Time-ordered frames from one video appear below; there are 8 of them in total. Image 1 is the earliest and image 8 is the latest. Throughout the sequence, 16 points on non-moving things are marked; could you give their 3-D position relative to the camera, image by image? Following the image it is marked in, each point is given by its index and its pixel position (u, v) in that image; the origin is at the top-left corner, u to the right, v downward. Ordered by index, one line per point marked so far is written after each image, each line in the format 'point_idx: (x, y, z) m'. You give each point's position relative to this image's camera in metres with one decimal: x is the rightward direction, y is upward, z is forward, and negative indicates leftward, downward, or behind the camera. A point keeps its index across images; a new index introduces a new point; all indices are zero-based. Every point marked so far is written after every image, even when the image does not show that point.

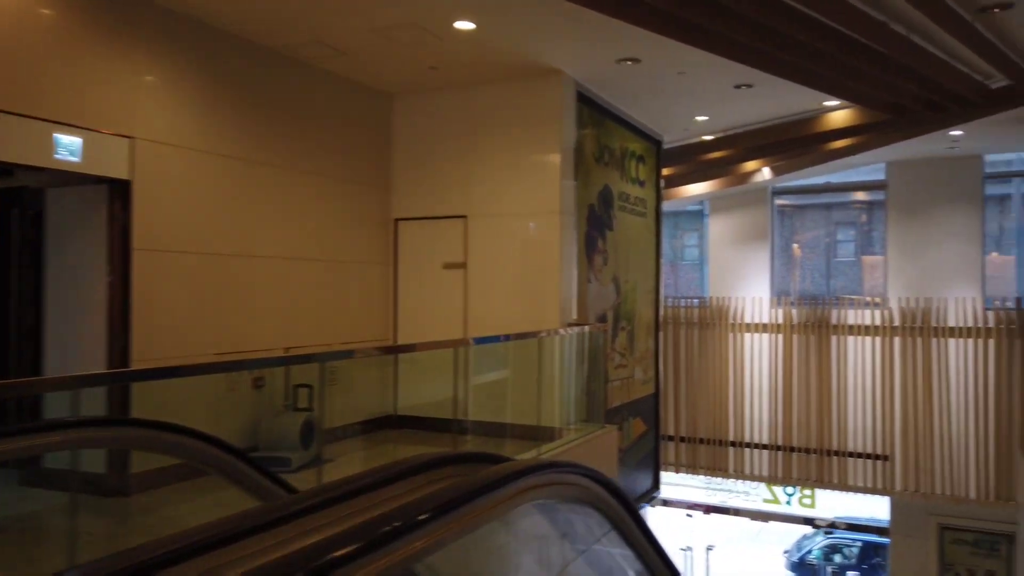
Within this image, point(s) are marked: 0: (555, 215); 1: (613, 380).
0: (+0.3, +0.5, +5.3) m
1: (+0.8, -0.8, +6.3) m
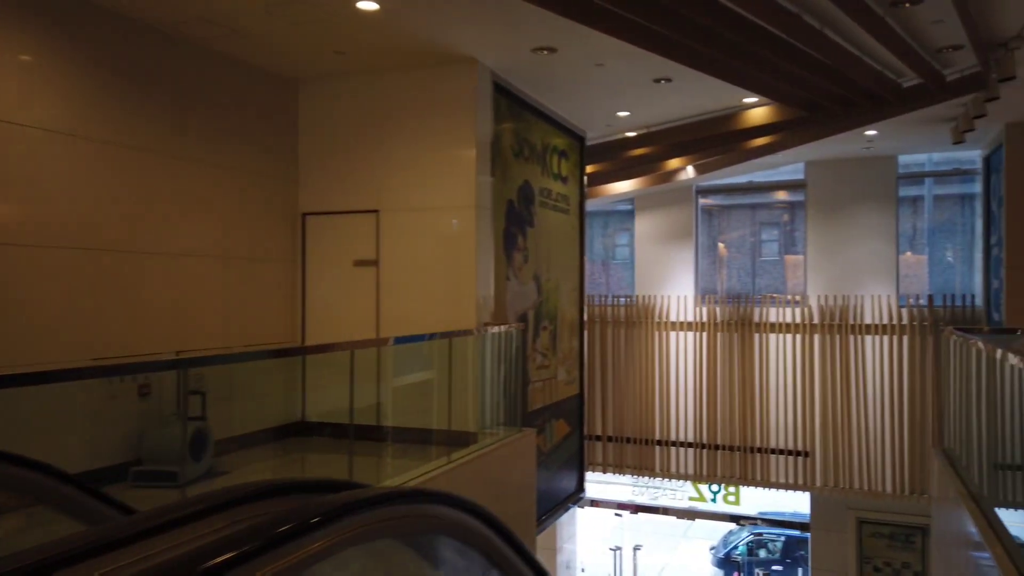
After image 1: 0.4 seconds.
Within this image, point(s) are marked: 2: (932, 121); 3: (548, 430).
0: (-0.3, +0.5, +5.0) m
1: (+0.2, -0.8, +6.1) m
2: (+3.8, +1.5, +6.8) m
3: (+0.3, -1.2, +6.4) m
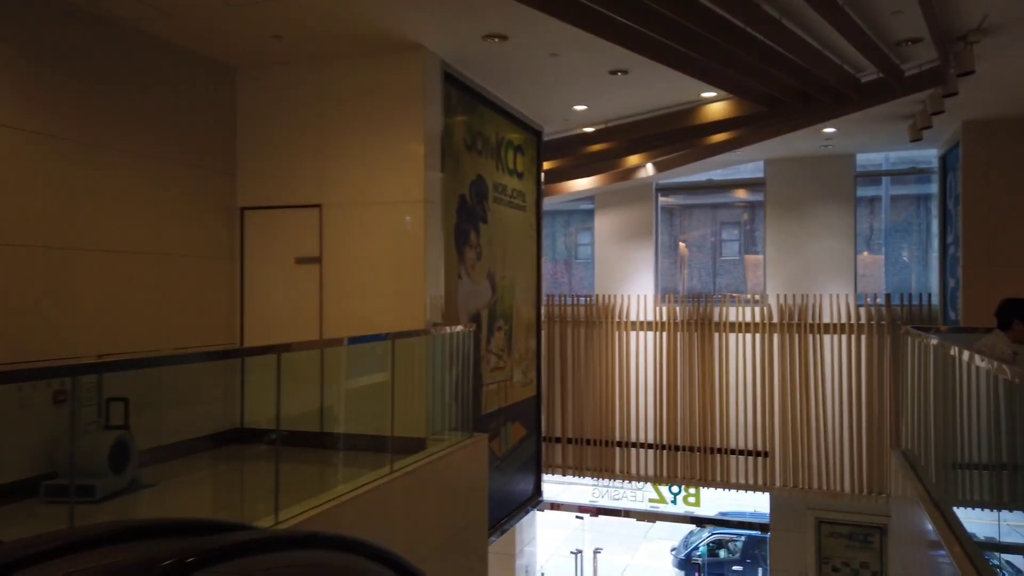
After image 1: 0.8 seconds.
0: (-0.6, +0.5, +4.8) m
1: (-0.2, -0.8, +5.9) m
2: (+3.4, +1.5, +6.7) m
3: (-0.1, -1.2, +6.2) m
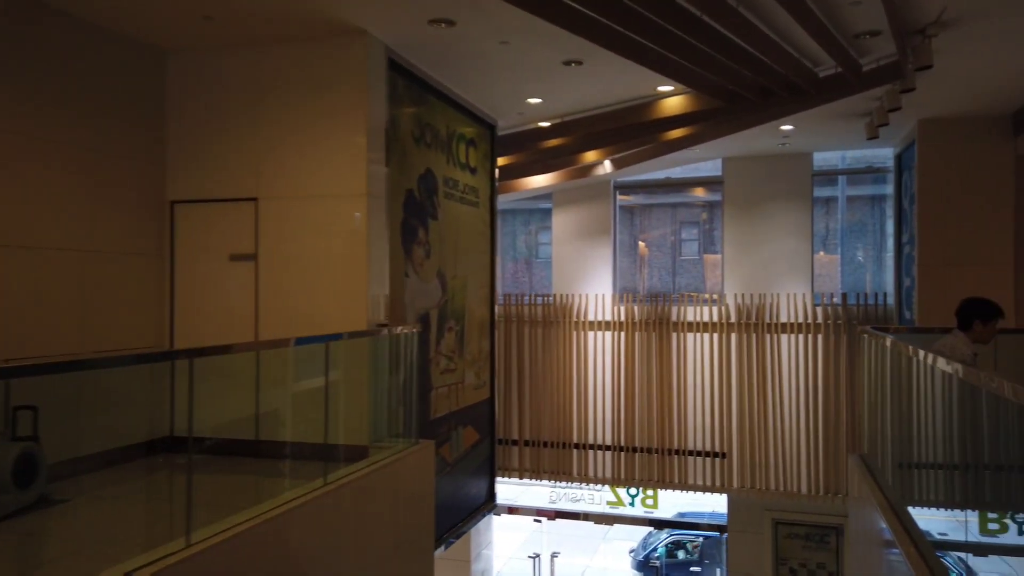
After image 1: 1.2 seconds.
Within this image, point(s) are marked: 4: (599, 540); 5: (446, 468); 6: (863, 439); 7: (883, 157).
0: (-0.9, +0.5, +4.5) m
1: (-0.6, -0.8, +5.6) m
2: (+3.0, +1.5, +6.7) m
3: (-0.5, -1.2, +5.9) m
4: (+1.3, -3.5, +10.3) m
5: (-0.5, -1.4, +5.8) m
6: (+3.5, -1.5, +7.3) m
7: (+4.4, +1.6, +8.9) m
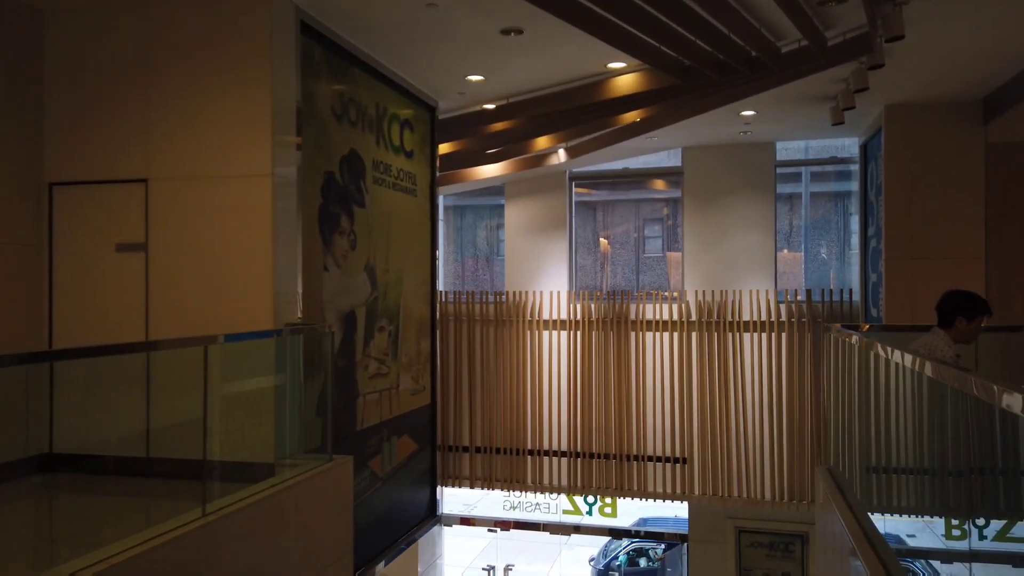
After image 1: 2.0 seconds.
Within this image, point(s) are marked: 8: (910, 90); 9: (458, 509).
0: (-1.3, +0.6, +4.0) m
1: (-1.0, -0.7, +5.1) m
2: (+2.5, +1.6, +6.3) m
3: (-0.9, -1.2, +5.4) m
4: (+0.6, -3.5, +9.9) m
5: (-0.9, -1.4, +5.2) m
6: (+2.9, -1.4, +6.9) m
7: (+3.8, +1.6, +8.6) m
8: (+3.3, +1.7, +6.2) m
9: (-0.7, -3.0, +10.2) m
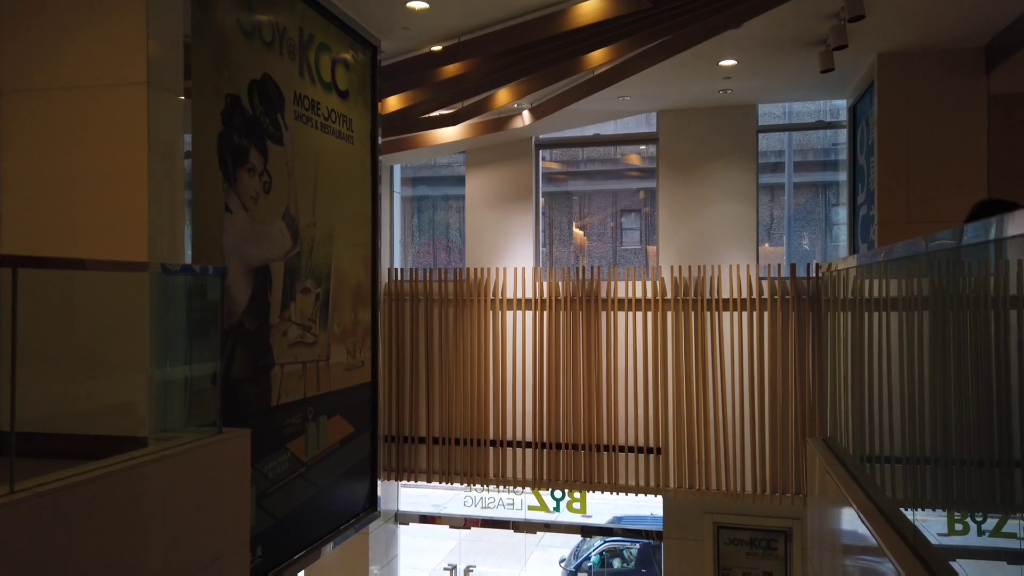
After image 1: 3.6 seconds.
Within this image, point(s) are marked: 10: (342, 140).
0: (-1.6, +0.9, +3.2) m
1: (-1.3, -0.4, +4.3) m
2: (+2.2, +1.8, +5.6) m
3: (-1.2, -0.9, +4.6) m
4: (+0.2, -3.3, +9.2) m
5: (-1.3, -1.1, +4.5) m
6: (+2.6, -1.2, +6.3) m
7: (+3.4, +1.8, +8.0) m
8: (+3.0, +1.9, +5.6) m
9: (-1.2, -2.7, +9.4) m
10: (-1.1, +1.0, +5.0) m
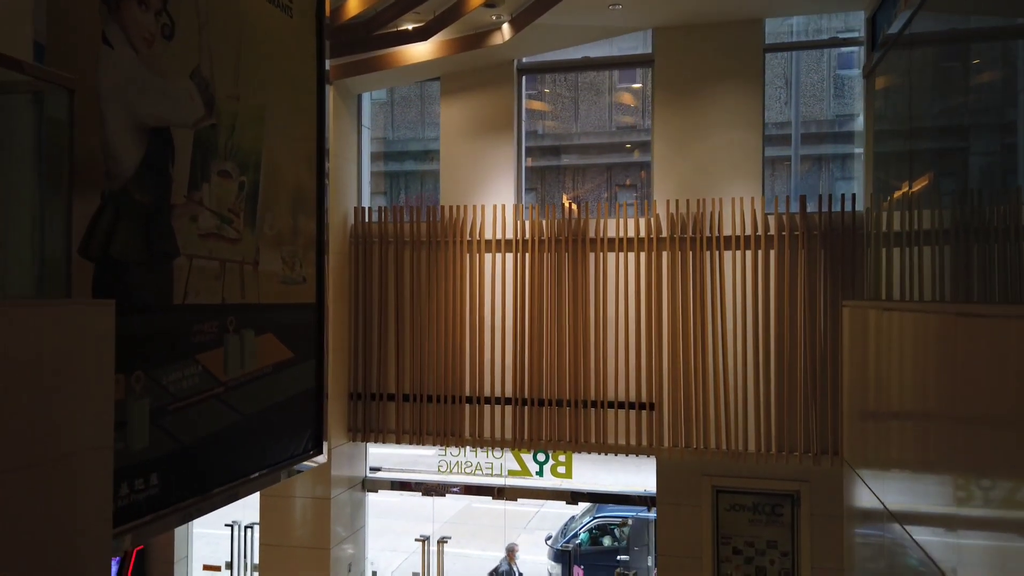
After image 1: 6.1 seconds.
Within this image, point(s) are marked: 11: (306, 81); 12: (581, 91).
0: (-1.8, +1.5, +2.5) m
1: (-1.5, +0.1, +3.6) m
2: (+2.0, +2.4, +4.9) m
3: (-1.4, -0.3, +3.9) m
4: (0.0, -2.7, +8.4) m
5: (-1.5, -0.5, +3.7) m
6: (+2.4, -0.6, +5.5) m
7: (+3.2, +2.4, +7.2) m
8: (+2.8, +2.5, +4.9) m
9: (-1.4, -2.1, +8.7) m
10: (-1.3, +1.6, +4.2) m
11: (-1.3, +1.3, +4.5) m
12: (+0.7, +2.1, +7.6) m
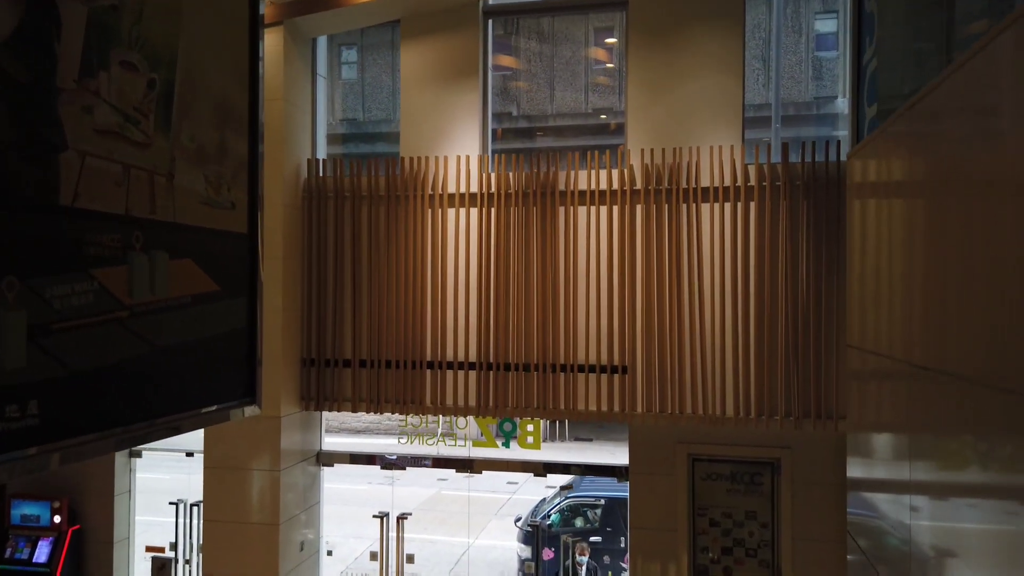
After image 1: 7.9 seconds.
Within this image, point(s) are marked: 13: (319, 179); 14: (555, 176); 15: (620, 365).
0: (-2.0, +1.9, +2.0) m
1: (-1.7, +0.5, +3.1) m
2: (+1.7, +2.8, +4.5) m
3: (-1.7, +0.1, +3.4) m
4: (-0.4, -2.3, +7.9) m
5: (-1.7, -0.1, +3.2) m
6: (+2.1, -0.2, +5.1) m
7: (+2.9, +2.8, +6.9) m
8: (+2.6, +2.9, +4.5) m
9: (-1.8, -1.8, +8.2) m
10: (-1.6, +2.0, +3.7) m
11: (-1.5, +1.7, +4.0) m
12: (+0.3, +2.5, +7.1) m
13: (-1.7, +1.0, +6.9) m
14: (+0.4, +1.0, +6.5) m
15: (+0.9, -0.7, +6.3) m
